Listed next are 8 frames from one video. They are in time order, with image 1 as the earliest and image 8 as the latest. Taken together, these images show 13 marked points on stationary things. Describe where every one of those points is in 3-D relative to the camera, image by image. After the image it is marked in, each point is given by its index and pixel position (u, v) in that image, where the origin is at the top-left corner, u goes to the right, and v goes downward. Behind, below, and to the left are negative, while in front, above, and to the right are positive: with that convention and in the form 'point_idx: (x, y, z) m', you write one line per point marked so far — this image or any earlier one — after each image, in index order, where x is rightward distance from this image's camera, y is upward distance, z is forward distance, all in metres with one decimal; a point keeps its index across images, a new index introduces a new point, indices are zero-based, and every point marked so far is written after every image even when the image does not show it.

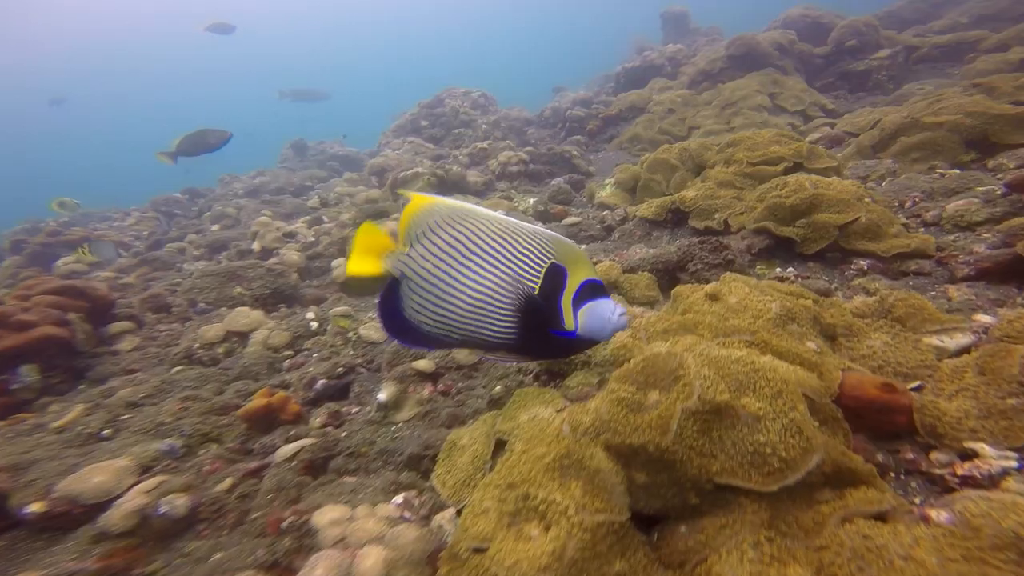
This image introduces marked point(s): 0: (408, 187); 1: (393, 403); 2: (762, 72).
0: (-3.4, +3.2, +12.7) m
1: (-1.2, -1.3, +4.1) m
2: (+9.4, +8.1, +15.1) m
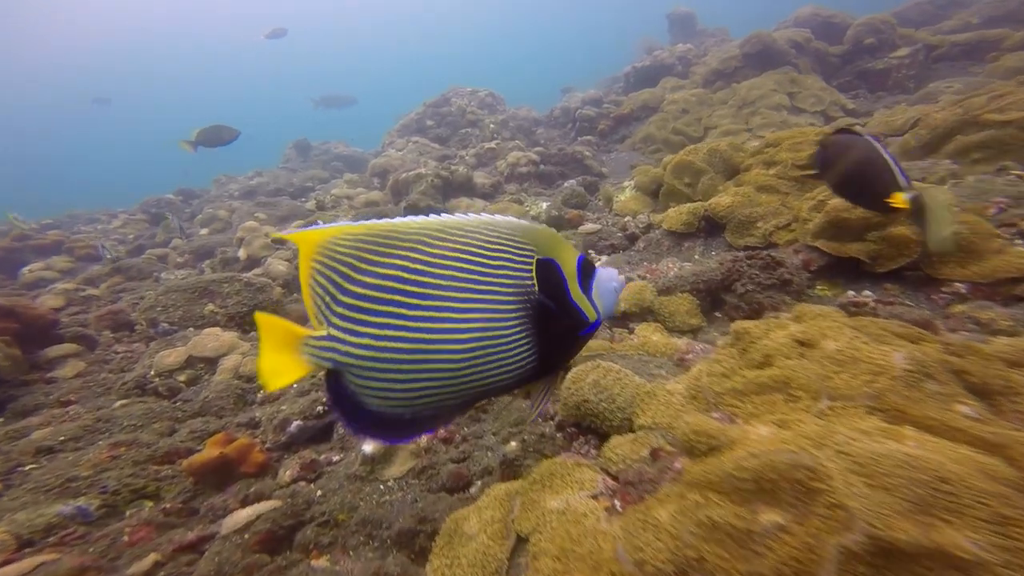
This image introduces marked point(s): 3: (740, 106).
0: (-3.2, +3.0, +12.1) m
1: (-1.1, -1.5, +3.5) m
2: (+9.6, +7.8, +14.5) m
3: (+7.6, +6.1, +13.5) m
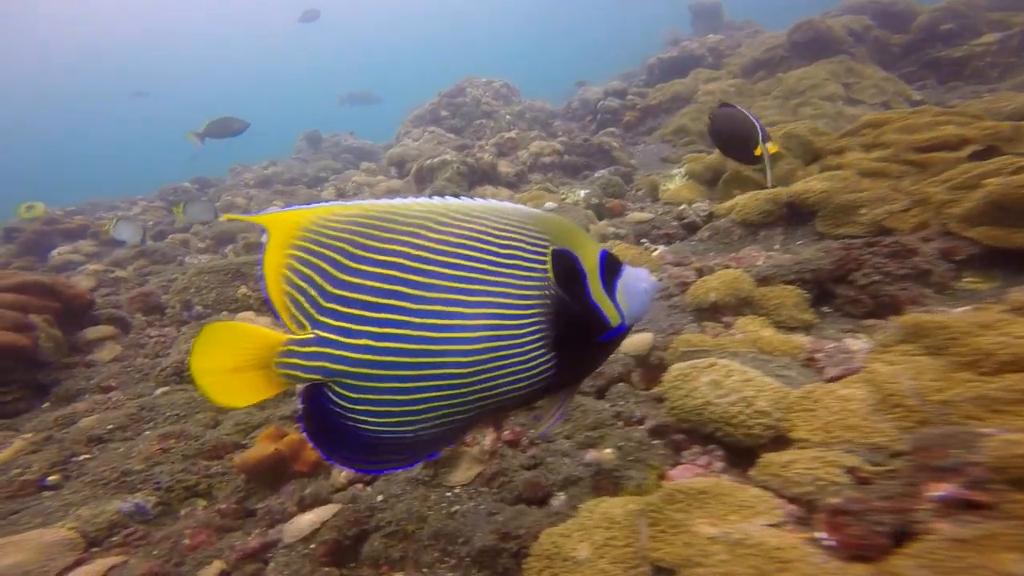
0: (-2.3, +3.3, +11.8) m
1: (-0.5, -1.3, +3.1) m
2: (+10.7, +7.8, +13.8) m
3: (+8.6, +6.2, +12.9) m
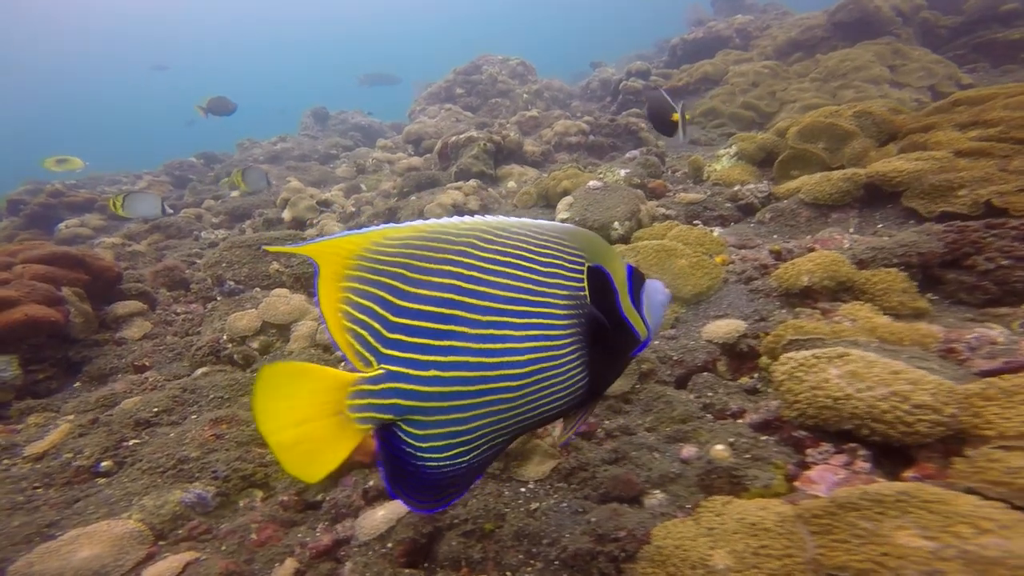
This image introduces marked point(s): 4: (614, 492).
0: (-1.5, +3.8, +11.4) m
1: (0.0, -1.2, +2.9) m
2: (+11.6, +8.1, +13.1) m
3: (+9.5, +6.5, +12.3) m
4: (+0.6, -1.3, +2.5) m
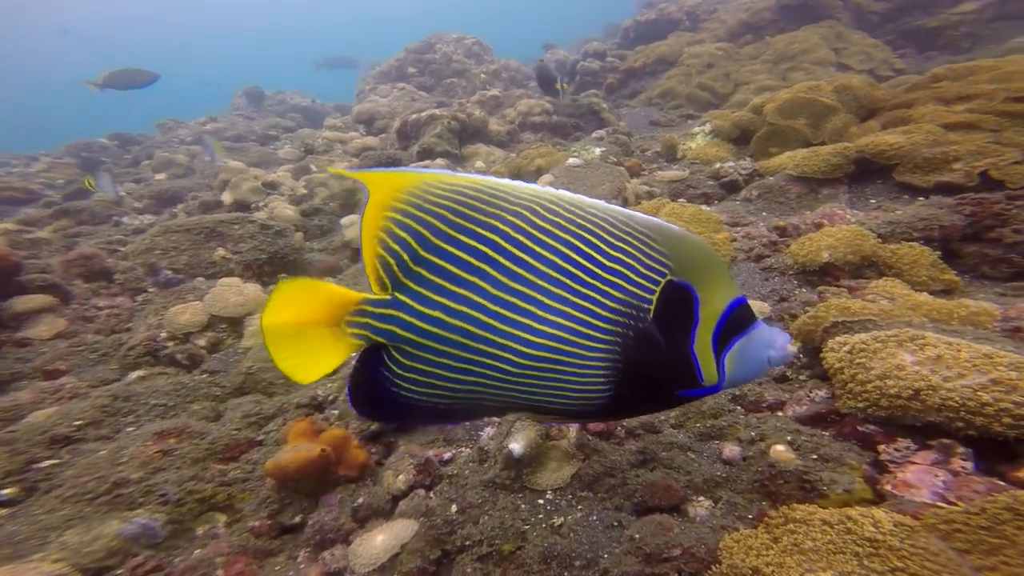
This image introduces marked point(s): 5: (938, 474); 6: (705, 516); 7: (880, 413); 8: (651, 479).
0: (-2.4, +4.1, +10.6) m
1: (+0.2, -1.1, +2.6) m
2: (+10.4, +8.9, +13.5) m
3: (+8.4, +7.2, +12.5) m
4: (+0.8, -1.2, +2.2) m
5: (+1.9, -0.8, +1.7) m
6: (+1.0, -1.2, +2.1) m
7: (+1.8, -0.6, +2.0) m
8: (+0.8, -1.1, +2.3) m
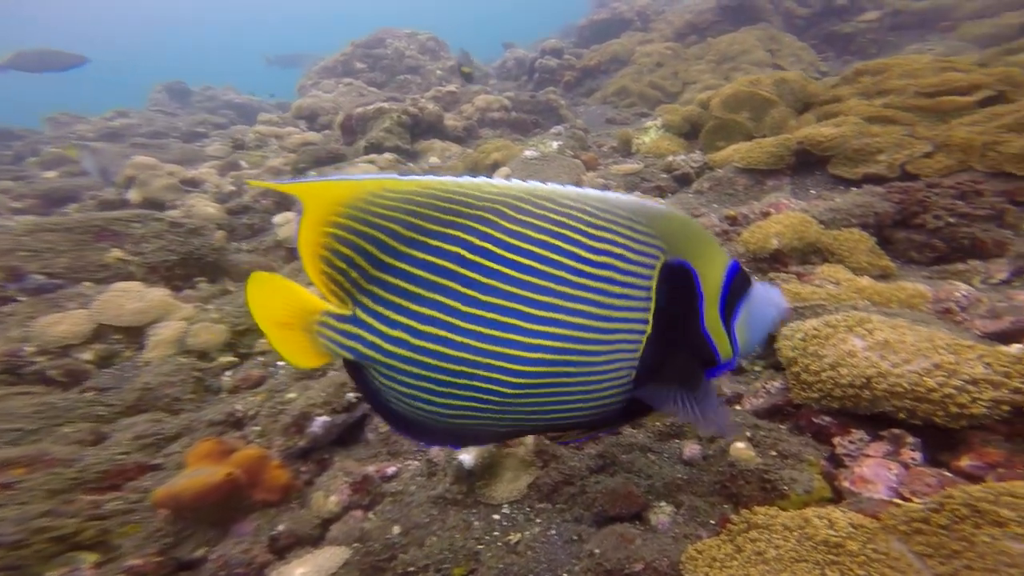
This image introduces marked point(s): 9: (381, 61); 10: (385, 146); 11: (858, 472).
0: (-3.6, +4.1, +10.1) m
1: (-0.1, -1.1, +2.4) m
2: (+8.7, +9.4, +14.1) m
3: (+6.8, +7.5, +13.0) m
4: (+0.5, -1.2, +2.1) m
5: (+1.6, -0.8, +1.7) m
6: (+0.8, -1.2, +2.0) m
7: (+1.6, -0.6, +1.9) m
8: (+0.5, -1.1, +2.1) m
9: (-6.1, +10.9, +18.6) m
10: (-2.9, +3.3, +9.2) m
11: (+1.5, -0.8, +1.7) m
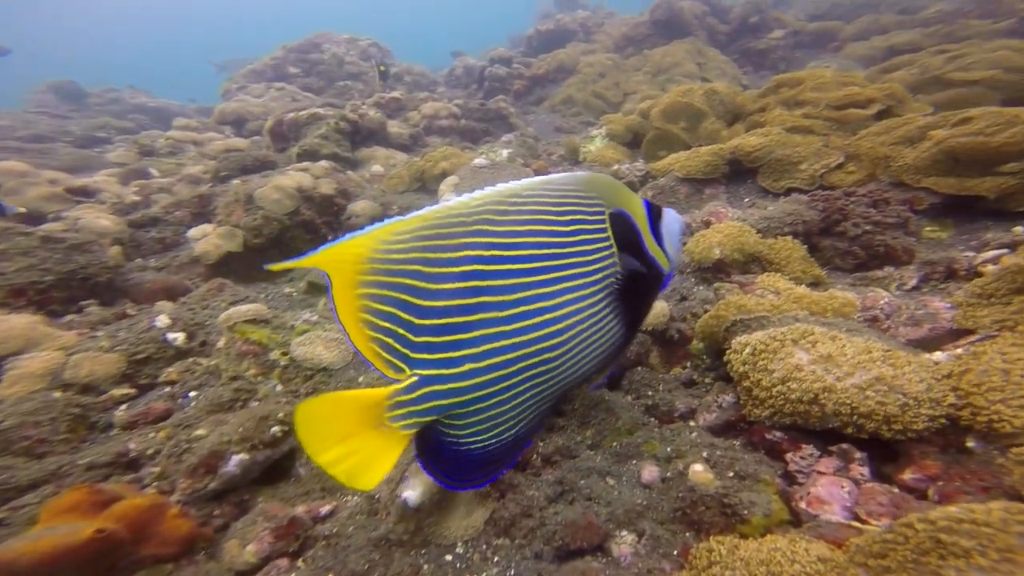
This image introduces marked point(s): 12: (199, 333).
0: (-4.9, +3.7, +9.5) m
1: (-0.4, -1.2, +2.2) m
2: (+6.7, +9.3, +14.9) m
3: (+5.0, +7.5, +13.6) m
4: (+0.3, -1.3, +2.0) m
5: (+1.4, -0.8, +1.7) m
6: (+0.5, -1.3, +1.9) m
7: (+1.3, -0.6, +1.9) m
8: (+0.3, -1.2, +2.0) m
9: (-8.6, +10.4, +17.8) m
10: (-4.1, +3.0, +8.6) m
11: (+1.3, -0.9, +1.7) m
12: (-3.0, -0.4, +3.7) m
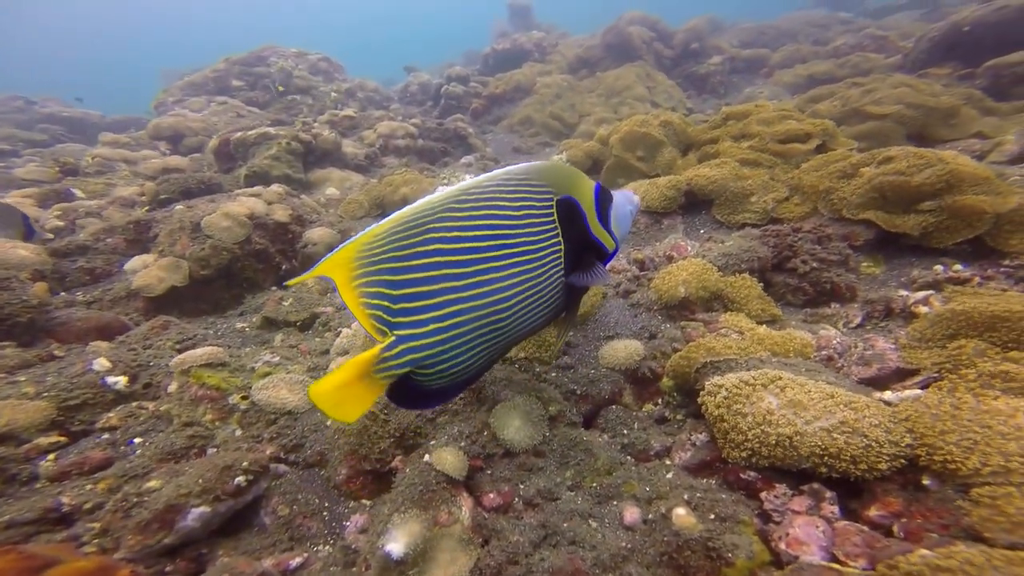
0: (-5.8, +3.1, +9.1) m
1: (-0.5, -1.5, +2.1) m
2: (+5.1, +8.7, +15.8) m
3: (+3.6, +6.9, +14.3) m
4: (+0.3, -1.5, +2.0) m
5: (+1.4, -1.0, +1.8) m
6: (+0.5, -1.5, +1.9) m
7: (+1.3, -0.9, +2.0) m
8: (+0.2, -1.4, +2.0) m
9: (-10.4, +9.4, +17.2) m
10: (-4.9, +2.4, +8.3) m
11: (+1.3, -1.1, +1.8) m
12: (-3.2, -0.8, +3.4) m
